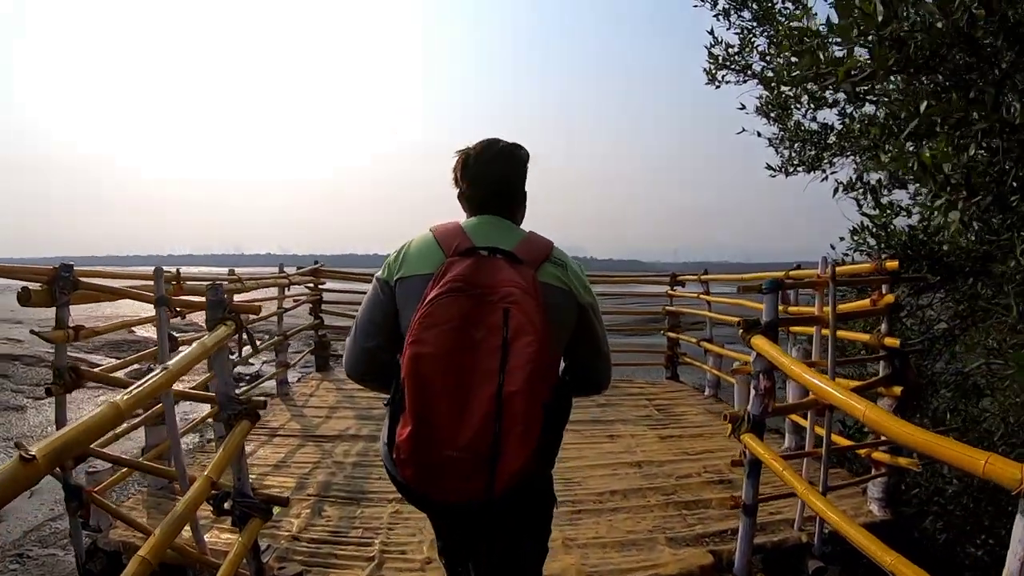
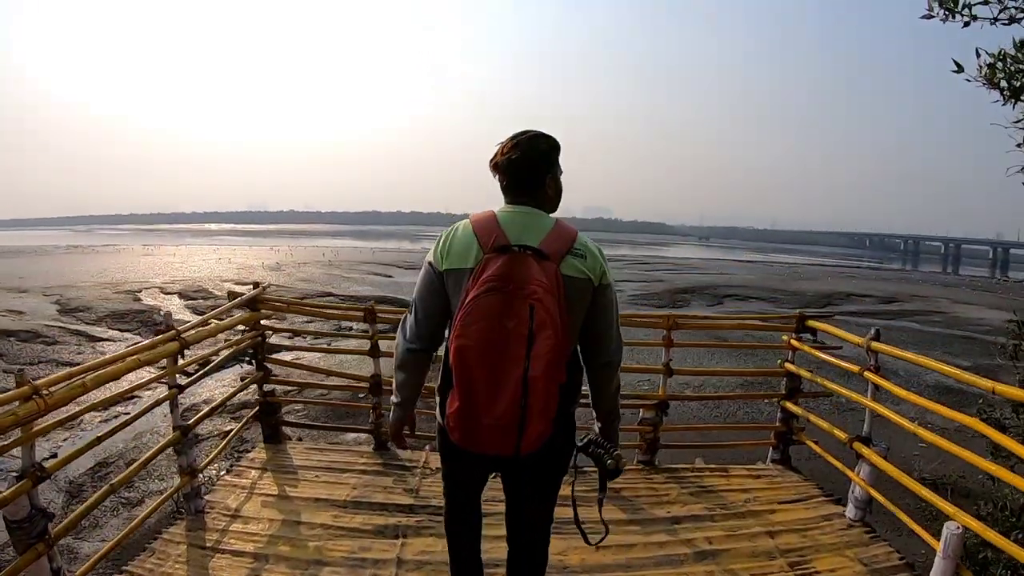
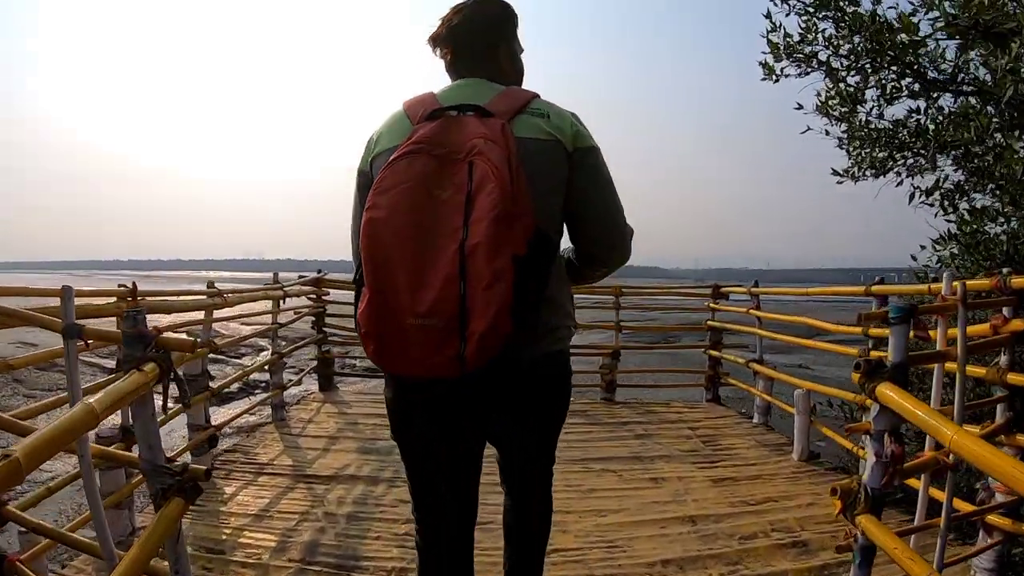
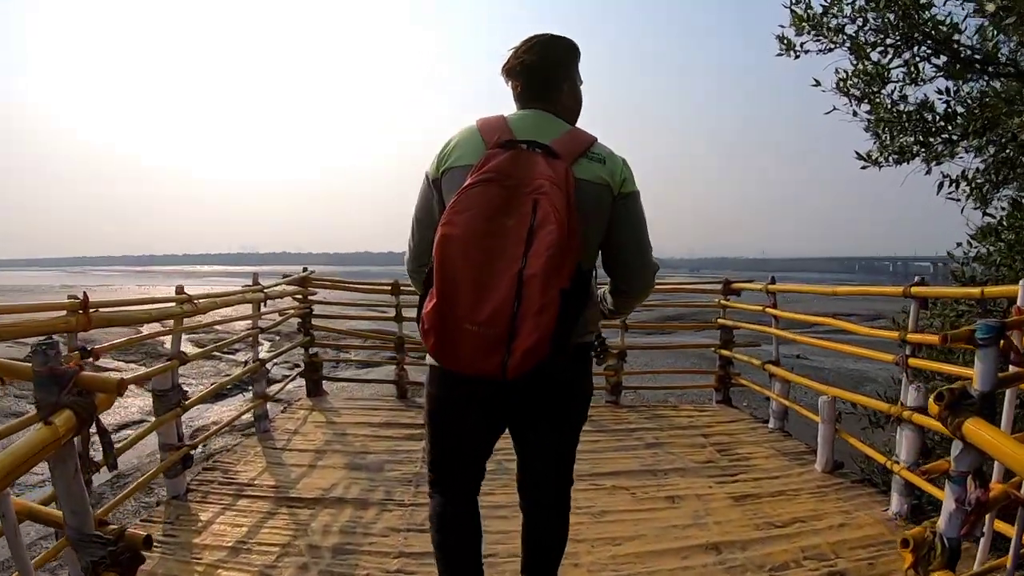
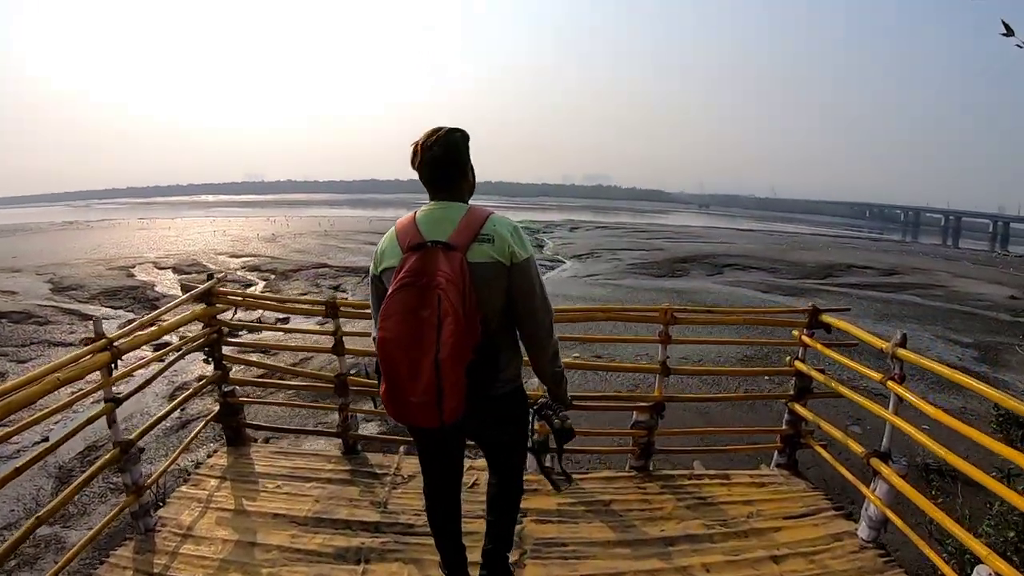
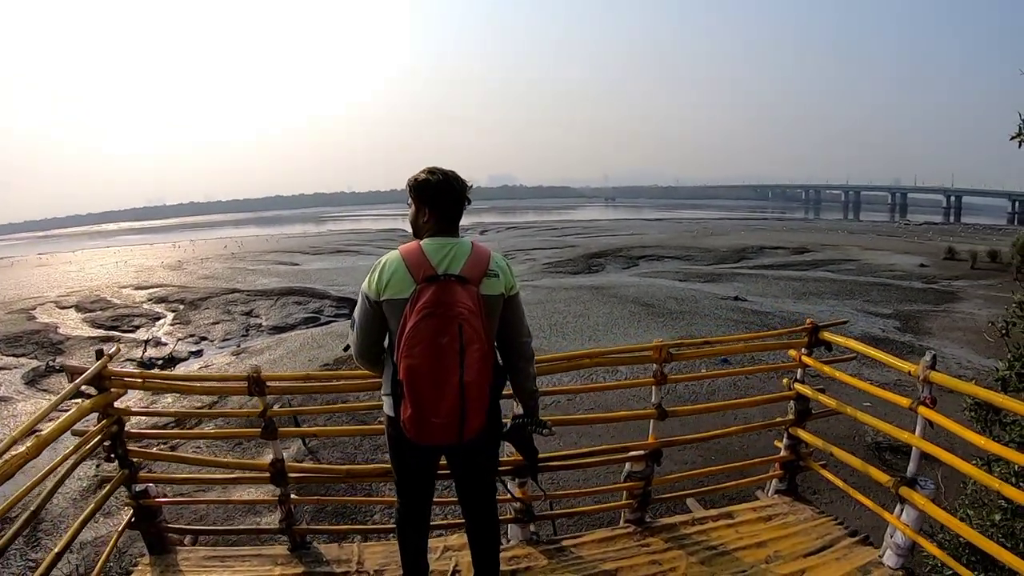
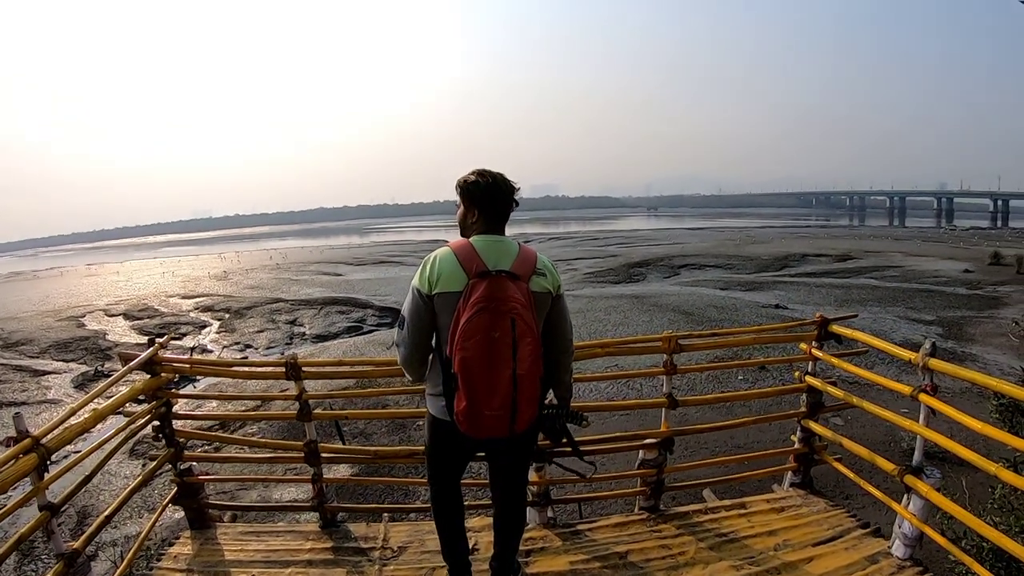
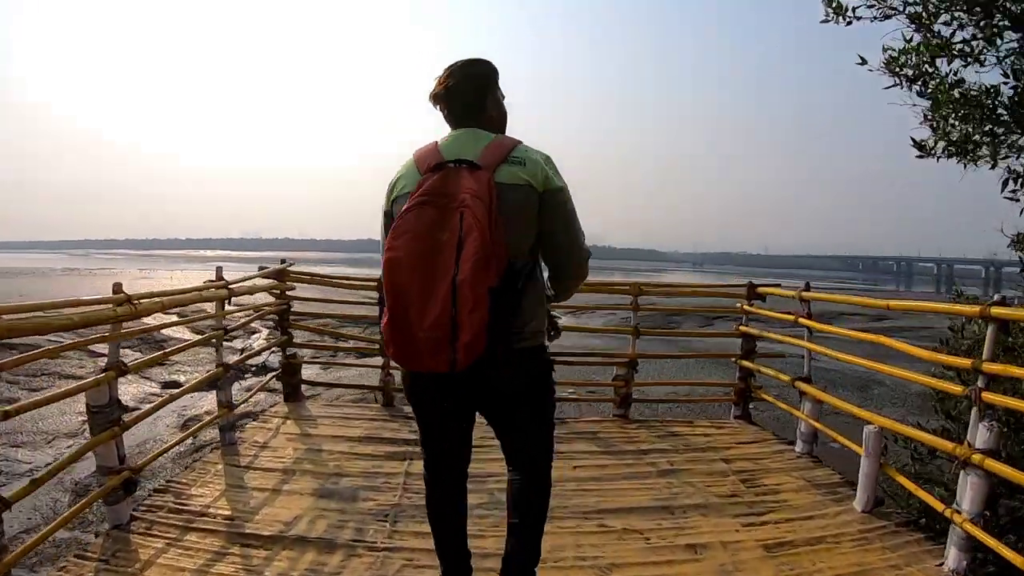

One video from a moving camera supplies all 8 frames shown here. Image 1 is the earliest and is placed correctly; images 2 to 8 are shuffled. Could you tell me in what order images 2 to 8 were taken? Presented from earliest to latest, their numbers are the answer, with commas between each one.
3, 4, 8, 2, 5, 7, 6
